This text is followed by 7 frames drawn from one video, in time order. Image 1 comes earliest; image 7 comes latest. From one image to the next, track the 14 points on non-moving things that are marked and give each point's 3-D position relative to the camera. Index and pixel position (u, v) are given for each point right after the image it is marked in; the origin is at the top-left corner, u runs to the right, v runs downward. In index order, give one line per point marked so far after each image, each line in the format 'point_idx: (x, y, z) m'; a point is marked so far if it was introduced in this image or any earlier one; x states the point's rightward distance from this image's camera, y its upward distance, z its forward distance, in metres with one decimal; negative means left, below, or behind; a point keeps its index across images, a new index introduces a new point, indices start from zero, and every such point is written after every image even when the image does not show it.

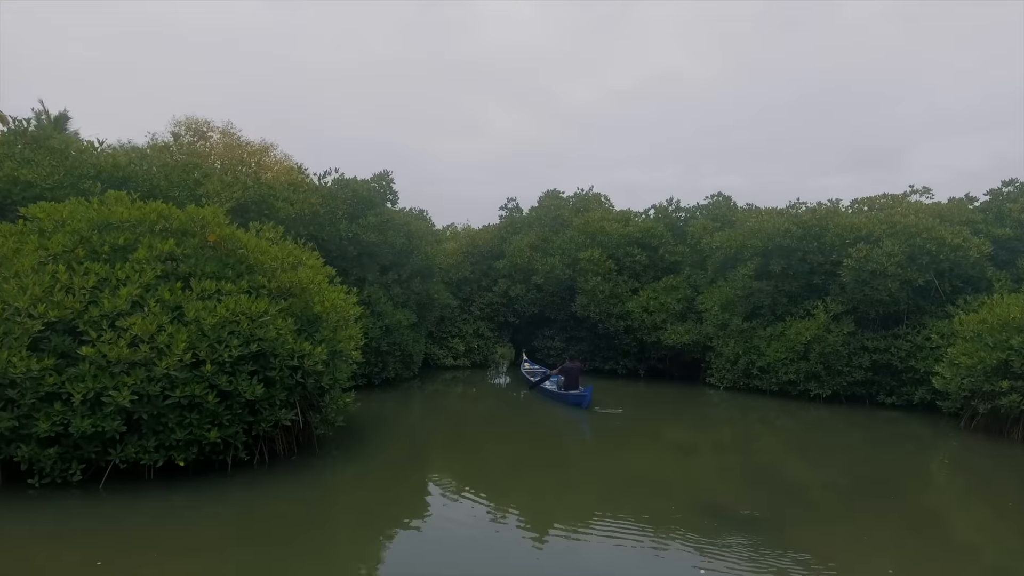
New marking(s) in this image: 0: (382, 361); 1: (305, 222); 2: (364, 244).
0: (-3.6, -2.0, +17.9) m
1: (-5.0, +1.7, +16.3) m
2: (-4.0, +1.2, +17.8) m
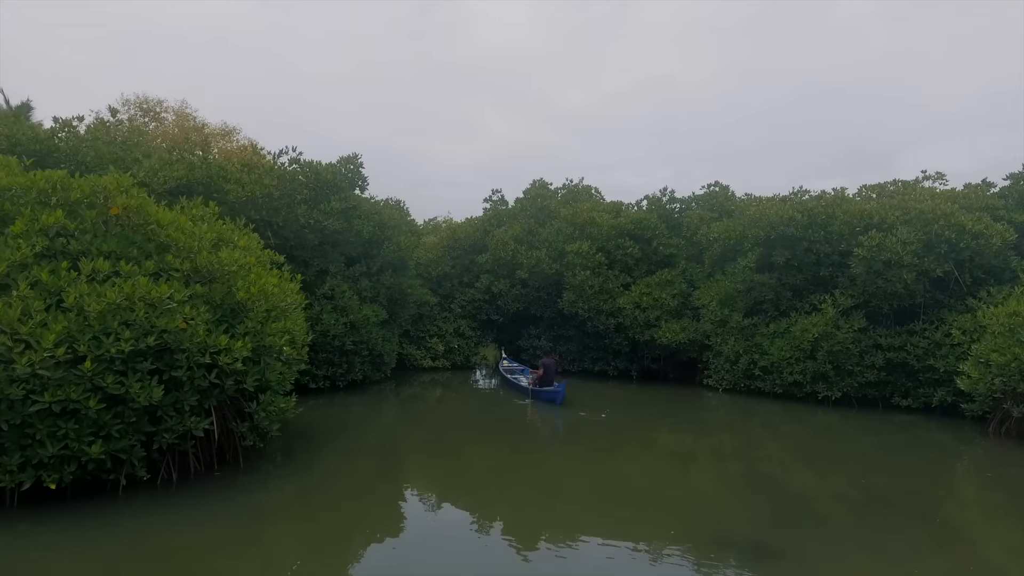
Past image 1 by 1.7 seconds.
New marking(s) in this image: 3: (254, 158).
0: (-4.1, -1.8, +16.3) m
1: (-5.6, +1.9, +14.6) m
2: (-4.6, +1.4, +16.1) m
3: (-6.2, +3.2, +15.8) m
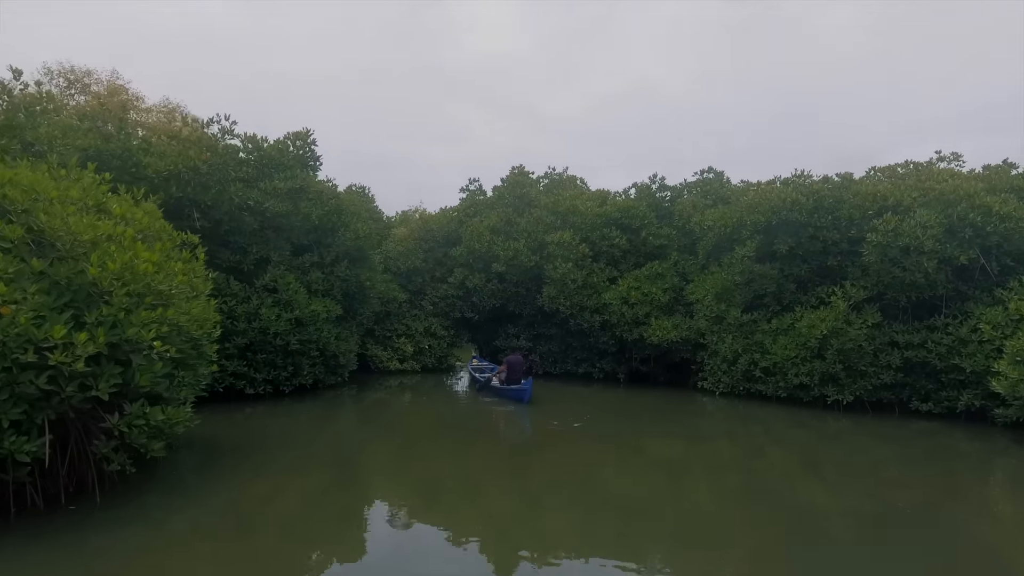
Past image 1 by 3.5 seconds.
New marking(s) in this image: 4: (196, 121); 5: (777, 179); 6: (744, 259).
0: (-4.8, -1.6, +14.2) m
1: (-6.2, +2.1, +12.5) m
2: (-5.3, +1.6, +14.1) m
3: (-6.9, +3.4, +13.8) m
4: (-6.8, +3.6, +14.0) m
5: (+7.1, +2.9, +17.5) m
6: (+6.0, +0.8, +16.9) m
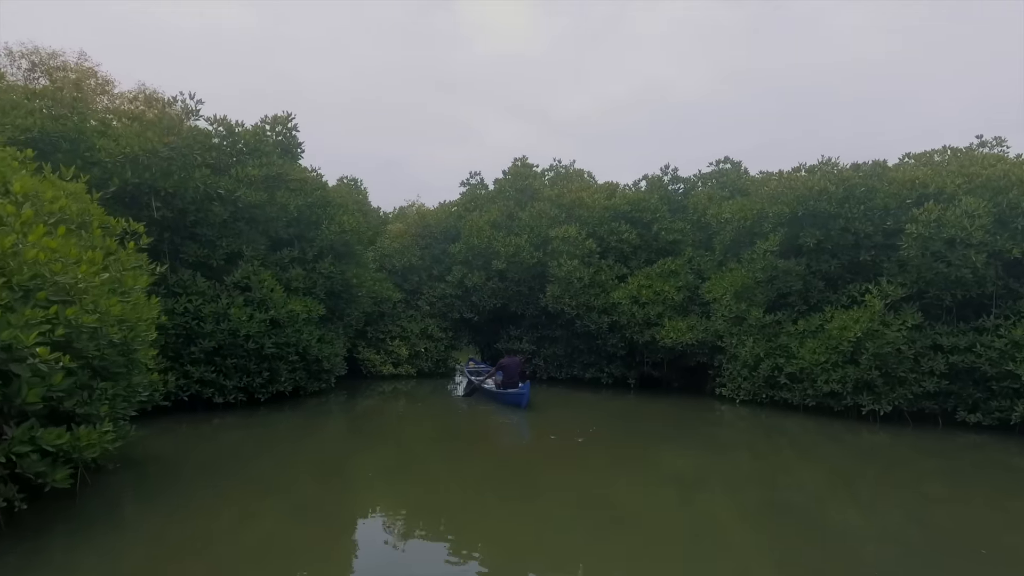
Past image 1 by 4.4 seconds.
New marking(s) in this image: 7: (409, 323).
0: (-4.8, -1.6, +12.9) m
1: (-6.3, +2.1, +11.2) m
2: (-5.3, +1.6, +12.8) m
3: (-6.9, +3.4, +12.5) m
4: (-6.8, +3.6, +12.7) m
5: (+7.1, +3.0, +16.0) m
6: (+6.0, +0.8, +15.4) m
7: (-3.1, -1.0, +19.8) m
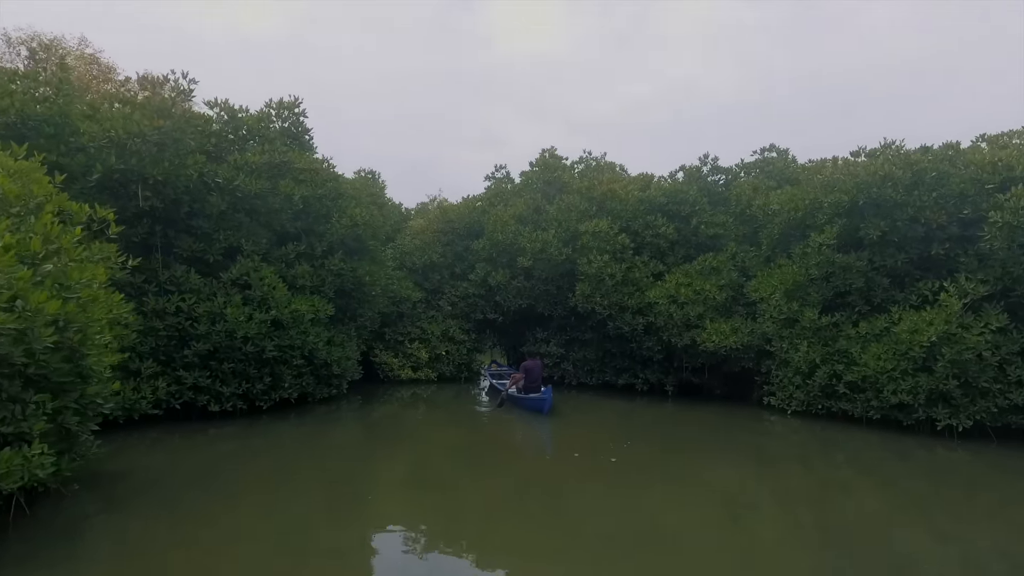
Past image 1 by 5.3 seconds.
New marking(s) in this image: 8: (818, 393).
0: (-4.4, -1.5, +11.8) m
1: (-5.9, +2.1, +10.2) m
2: (-4.9, +1.7, +11.8) m
3: (-6.5, +3.4, +11.5) m
4: (-6.4, +3.7, +11.8) m
5: (+7.7, +3.0, +14.4) m
6: (+6.6, +0.9, +13.8) m
7: (-2.3, -1.0, +18.7) m
8: (+6.3, -2.1, +13.4) m
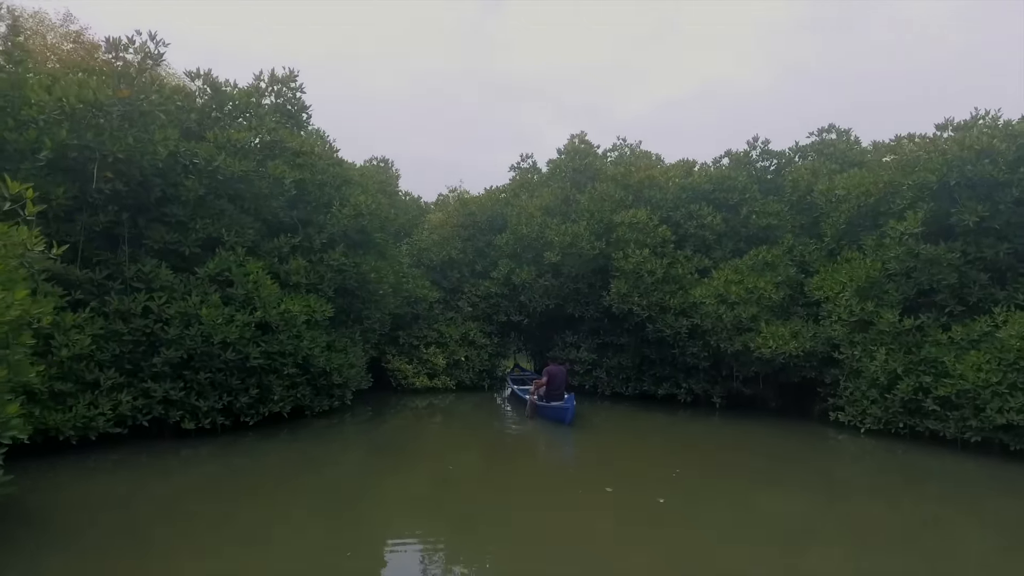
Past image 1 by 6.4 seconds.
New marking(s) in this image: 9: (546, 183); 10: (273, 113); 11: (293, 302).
0: (-4.0, -1.5, +10.2) m
1: (-5.6, +2.2, +8.7) m
2: (-4.5, +1.7, +10.2) m
3: (-6.2, +3.5, +10.1) m
4: (-6.0, +3.7, +10.3) m
5: (+8.2, +3.1, +12.3) m
6: (+7.0, +0.9, +11.7) m
7: (-1.7, -1.0, +17.0) m
8: (+6.7, -2.1, +11.3) m
9: (+1.0, +3.0, +18.6) m
10: (-4.3, +3.2, +11.8) m
11: (-3.5, -0.2, +10.5) m
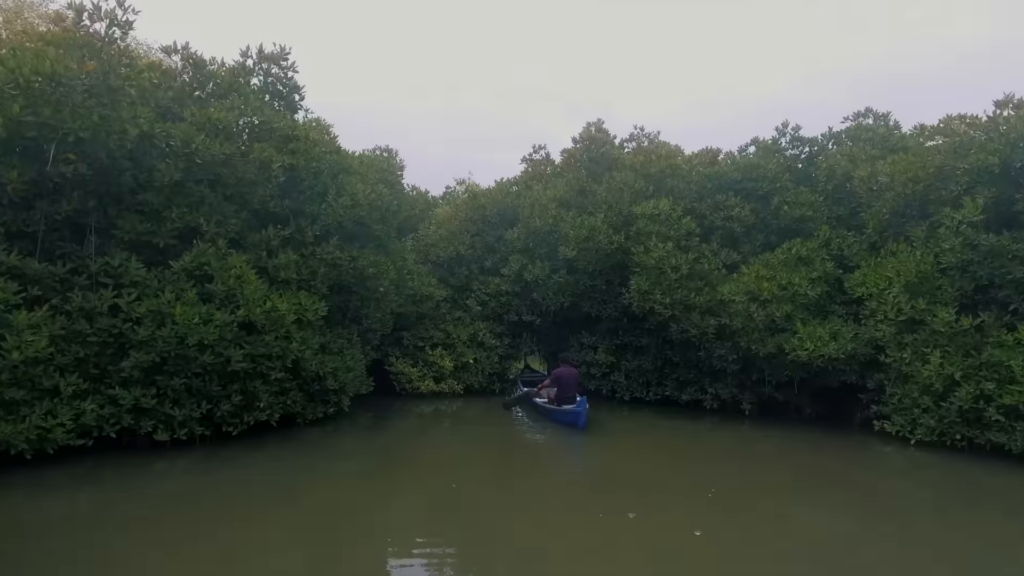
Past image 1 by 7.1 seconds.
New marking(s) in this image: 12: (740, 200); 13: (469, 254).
0: (-3.8, -1.4, +9.3) m
1: (-5.5, +2.2, +7.8) m
2: (-4.3, +1.8, +9.2) m
3: (-6.0, +3.5, +9.1) m
4: (-5.9, +3.8, +9.4) m
5: (+8.4, +3.1, +11.0) m
6: (+7.2, +1.0, +10.5) m
7: (-1.4, -0.9, +16.0) m
8: (+6.9, -2.0, +10.1) m
9: (+1.3, +3.0, +17.5) m
10: (-4.1, +3.2, +10.9) m
11: (-3.4, -0.2, +9.5) m
12: (+4.9, +1.9, +14.1) m
13: (-1.1, +0.9, +17.0) m
